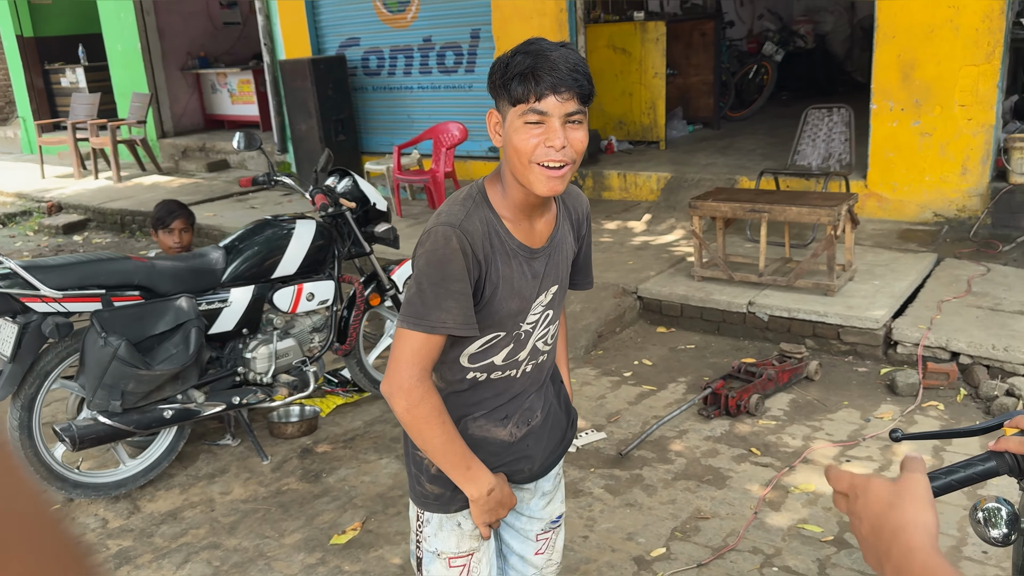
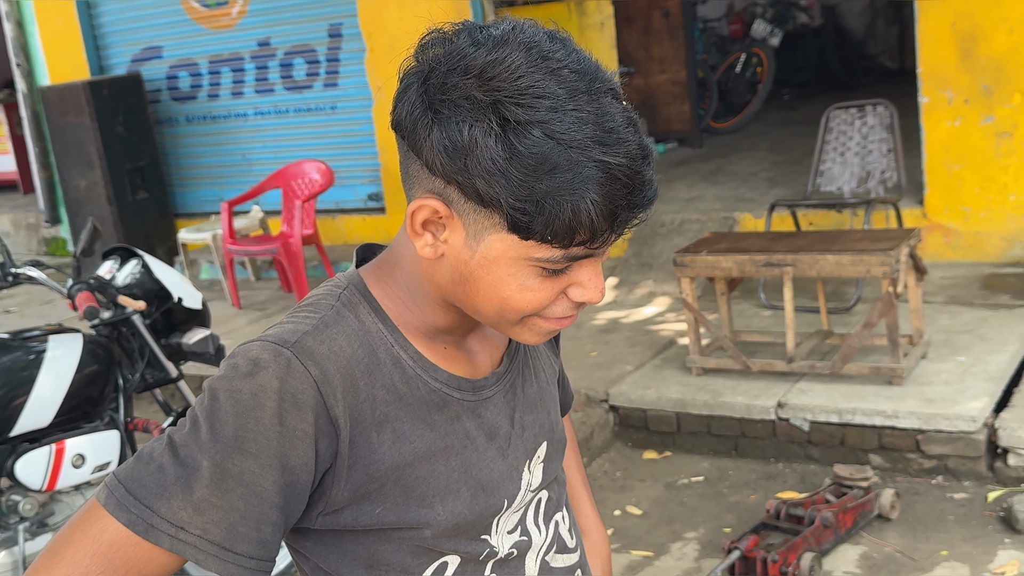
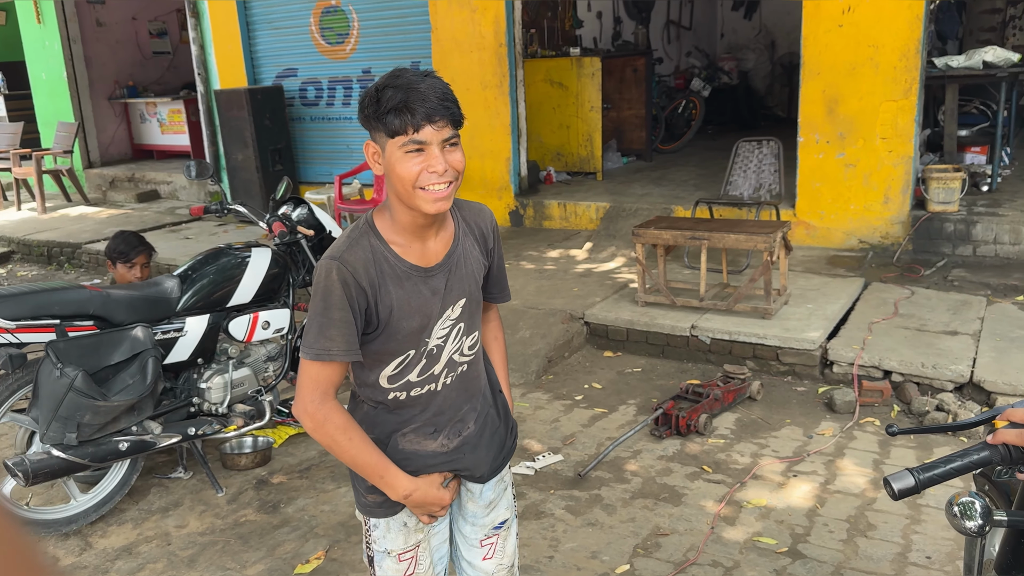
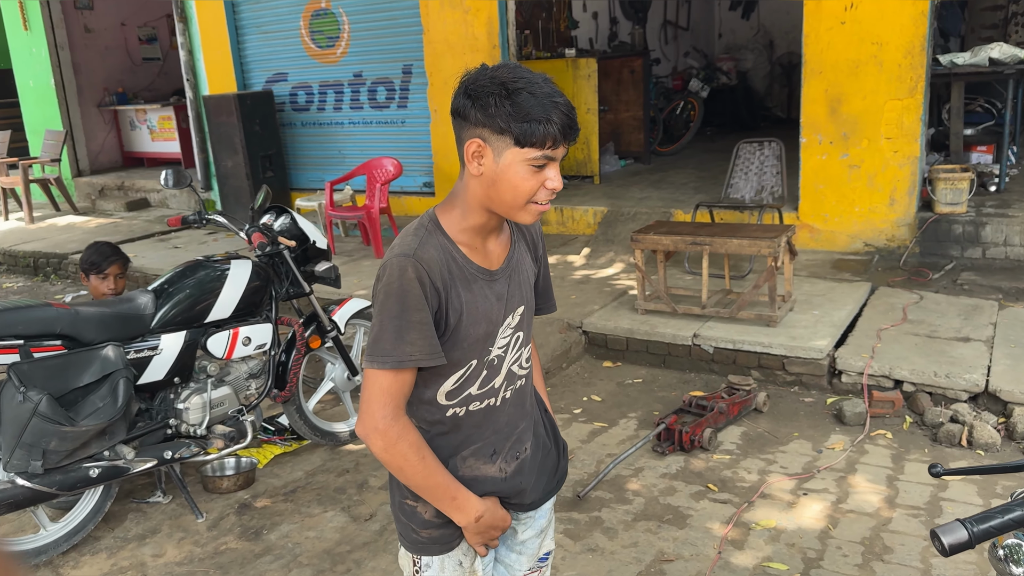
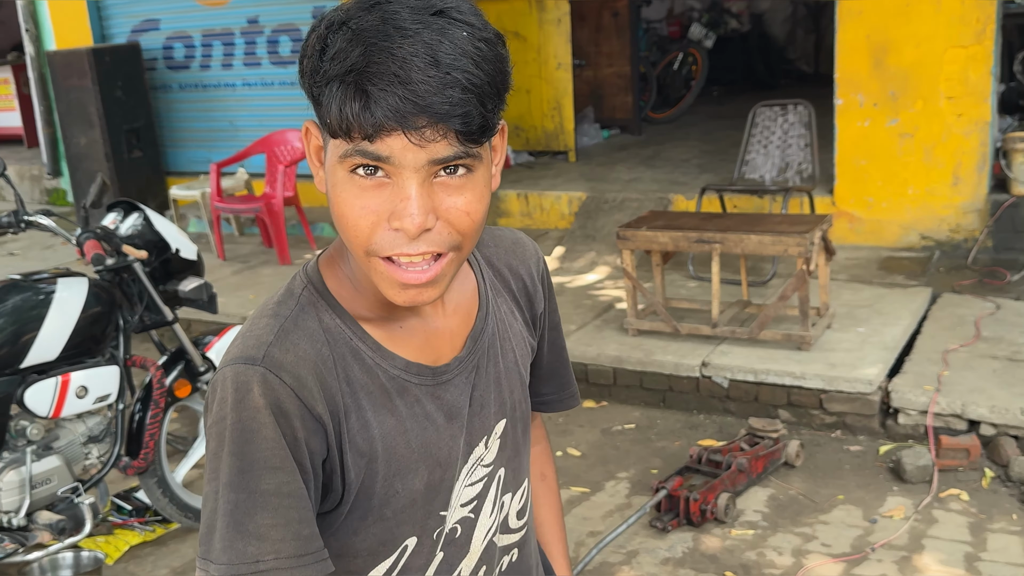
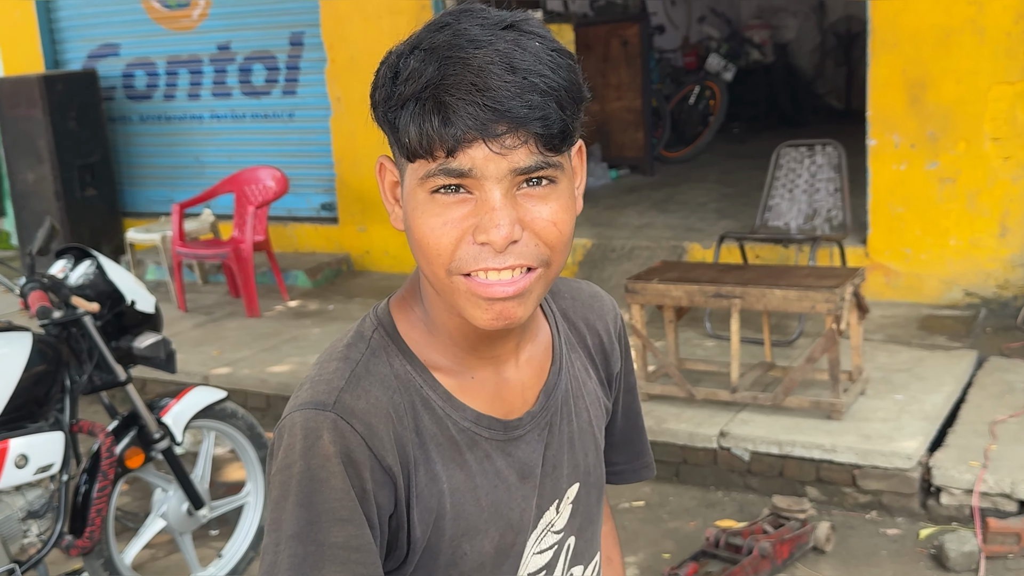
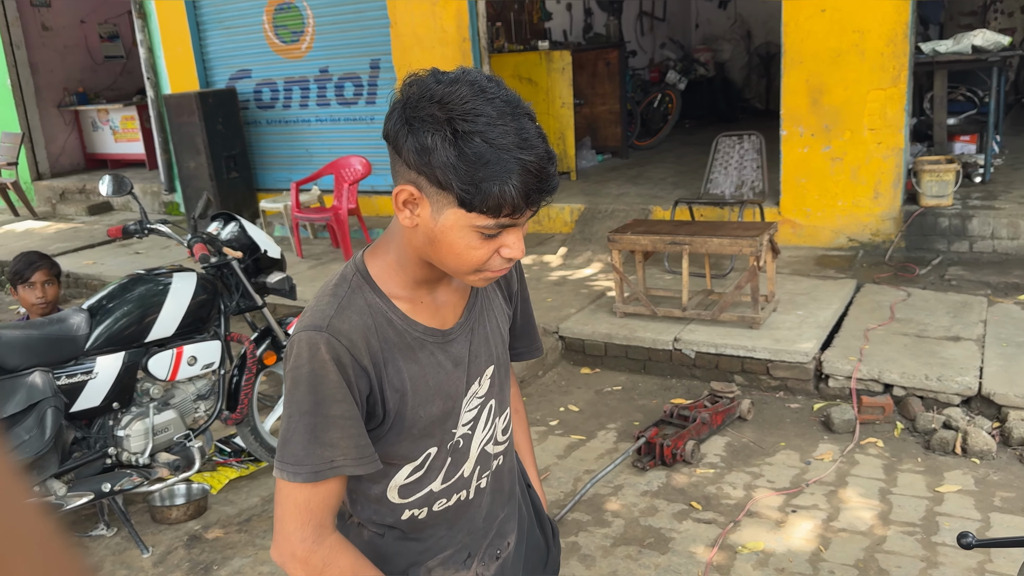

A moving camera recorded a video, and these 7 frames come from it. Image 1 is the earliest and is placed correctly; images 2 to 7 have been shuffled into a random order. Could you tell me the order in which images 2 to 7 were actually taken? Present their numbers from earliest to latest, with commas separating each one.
3, 4, 7, 5, 6, 2
